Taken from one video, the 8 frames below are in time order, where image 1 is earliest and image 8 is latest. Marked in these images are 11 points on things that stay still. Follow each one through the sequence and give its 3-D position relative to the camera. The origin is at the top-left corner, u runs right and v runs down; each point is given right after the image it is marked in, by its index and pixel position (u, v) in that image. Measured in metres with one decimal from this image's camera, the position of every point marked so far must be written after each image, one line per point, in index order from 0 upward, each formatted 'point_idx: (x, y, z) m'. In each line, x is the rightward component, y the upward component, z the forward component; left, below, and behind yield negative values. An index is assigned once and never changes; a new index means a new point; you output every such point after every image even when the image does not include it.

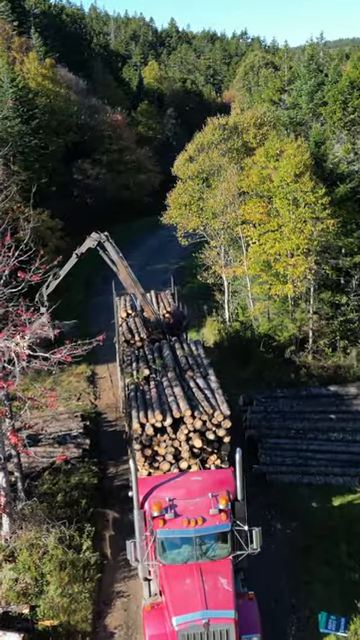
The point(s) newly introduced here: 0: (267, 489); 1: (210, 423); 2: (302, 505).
0: (+2.1, -4.0, +19.1) m
1: (+0.6, -2.1, +16.3) m
2: (+2.8, -4.2, +18.4) m
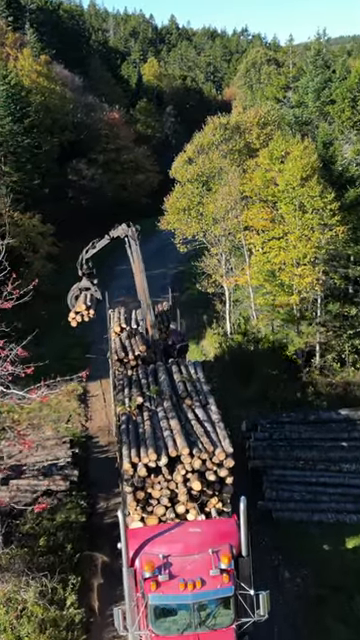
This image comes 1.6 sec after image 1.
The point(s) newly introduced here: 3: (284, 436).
0: (+2.0, -4.4, +17.3) m
1: (+0.5, -2.6, +14.5) m
2: (+2.7, -4.7, +16.6) m
3: (+2.5, -2.8, +19.5) m
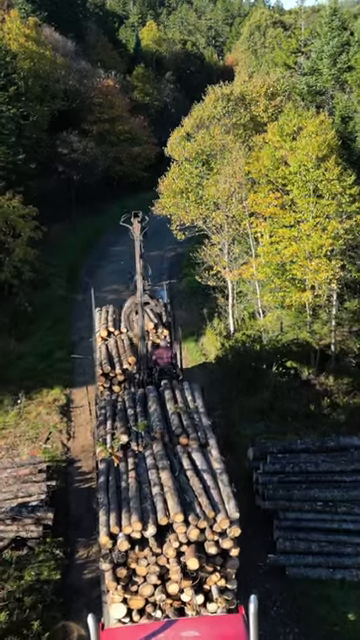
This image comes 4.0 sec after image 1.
0: (+1.9, -4.8, +14.3) m
1: (+0.4, -3.0, +11.5) m
2: (+2.6, -5.0, +13.6) m
3: (+2.4, -3.0, +16.5) m
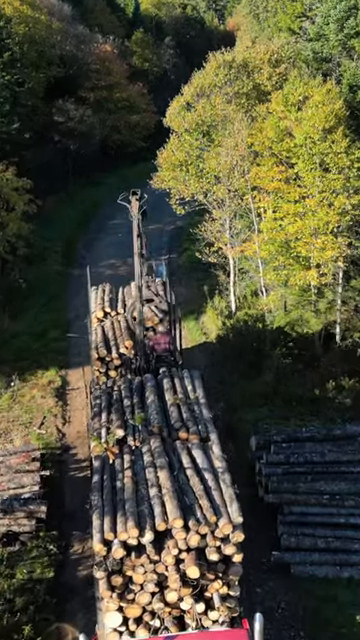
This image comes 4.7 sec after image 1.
0: (+1.9, -4.5, +13.6) m
1: (+0.4, -2.9, +10.7) m
2: (+2.6, -4.8, +12.9) m
3: (+2.4, -2.7, +15.7) m
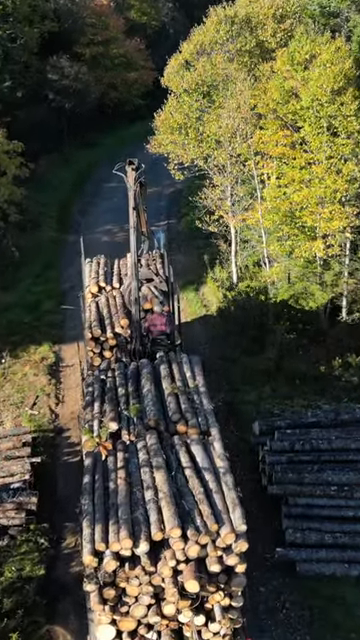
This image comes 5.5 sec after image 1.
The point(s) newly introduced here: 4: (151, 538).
0: (+1.8, -4.3, +12.8) m
1: (+0.4, -2.7, +9.8) m
2: (+2.6, -4.6, +12.2) m
3: (+2.4, -2.3, +14.8) m
4: (-0.3, -2.6, +9.7) m
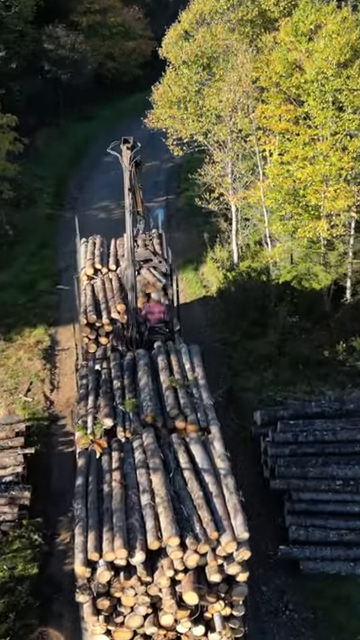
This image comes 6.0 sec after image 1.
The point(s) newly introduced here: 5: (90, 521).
0: (+1.8, -4.1, +12.3) m
1: (+0.4, -2.7, +9.3) m
2: (+2.6, -4.4, +11.7) m
3: (+2.3, -2.1, +14.2) m
4: (-0.4, -2.5, +9.1) m
5: (-1.1, -2.4, +9.6) m
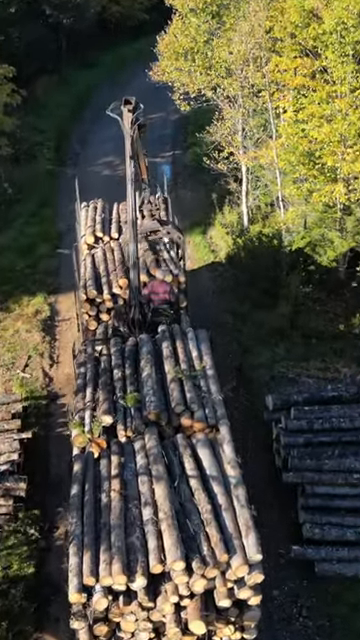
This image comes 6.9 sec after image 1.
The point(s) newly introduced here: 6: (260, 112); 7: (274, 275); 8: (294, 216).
0: (+1.9, -3.9, +11.5) m
1: (+0.4, -2.7, +8.3) m
2: (+2.6, -4.2, +10.8) m
3: (+2.4, -1.7, +13.3) m
4: (-0.3, -2.5, +8.2) m
5: (-1.0, -2.3, +8.7) m
6: (+2.0, +5.0, +19.7) m
7: (+2.2, +1.1, +19.0) m
8: (+2.7, +2.6, +19.8) m
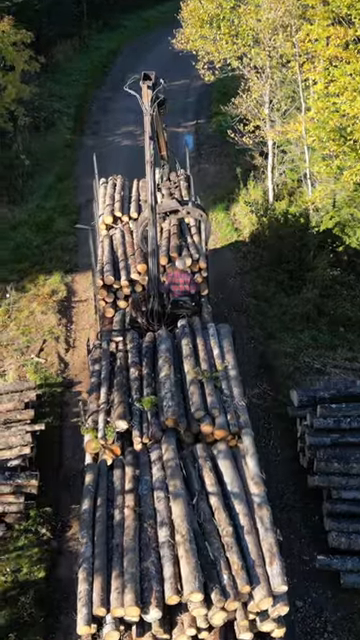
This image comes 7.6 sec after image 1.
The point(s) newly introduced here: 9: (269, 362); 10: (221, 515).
0: (+2.1, -3.8, +10.8) m
1: (+0.6, -2.8, +7.7) m
2: (+2.8, -4.2, +10.2) m
3: (+2.7, -1.6, +12.5) m
4: (-0.1, -2.6, +7.6) m
5: (-0.8, -2.4, +8.0) m
6: (+2.5, +5.4, +18.7) m
7: (+2.7, +1.5, +18.1) m
8: (+3.3, +3.0, +18.8) m
9: (+1.7, -0.8, +15.3) m
10: (+0.4, -2.0, +8.3) m
